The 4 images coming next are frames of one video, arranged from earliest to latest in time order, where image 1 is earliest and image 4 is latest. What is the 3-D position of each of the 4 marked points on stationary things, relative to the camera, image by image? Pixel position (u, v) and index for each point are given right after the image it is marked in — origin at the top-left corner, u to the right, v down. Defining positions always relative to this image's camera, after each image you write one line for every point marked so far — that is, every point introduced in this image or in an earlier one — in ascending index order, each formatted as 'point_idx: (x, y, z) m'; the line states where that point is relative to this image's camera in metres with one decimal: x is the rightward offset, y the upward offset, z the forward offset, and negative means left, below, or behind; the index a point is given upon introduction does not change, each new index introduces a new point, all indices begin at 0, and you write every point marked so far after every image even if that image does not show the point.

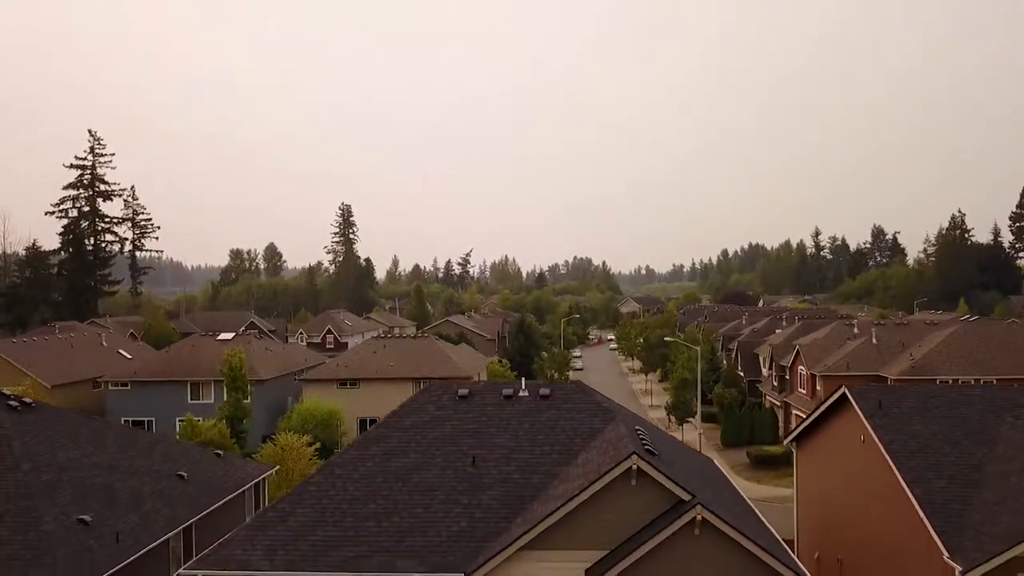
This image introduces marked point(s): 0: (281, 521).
0: (-4.4, -4.5, +16.5) m
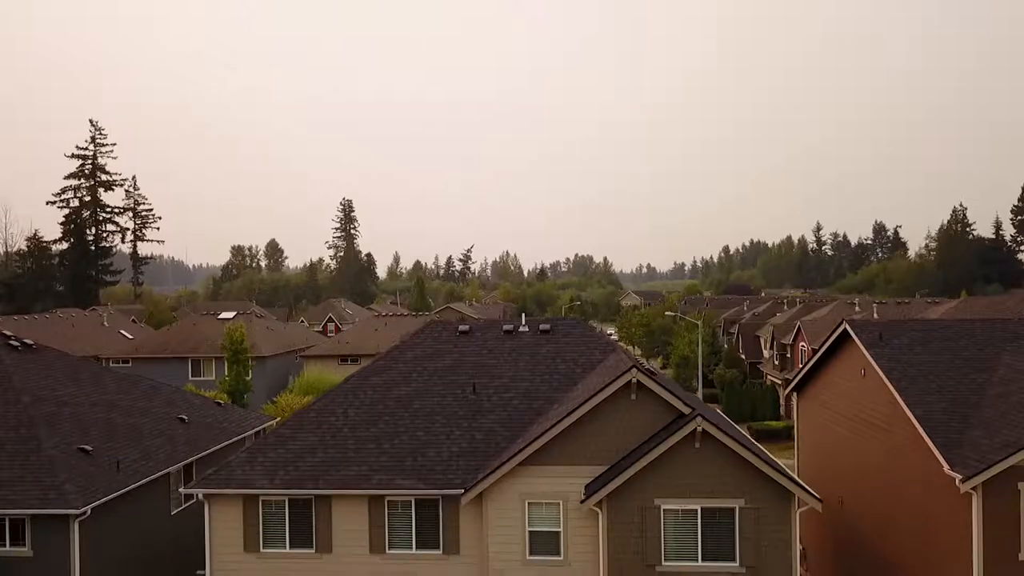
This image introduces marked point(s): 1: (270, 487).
0: (-4.4, -3.0, +16.5) m
1: (-4.4, -3.6, +15.5) m
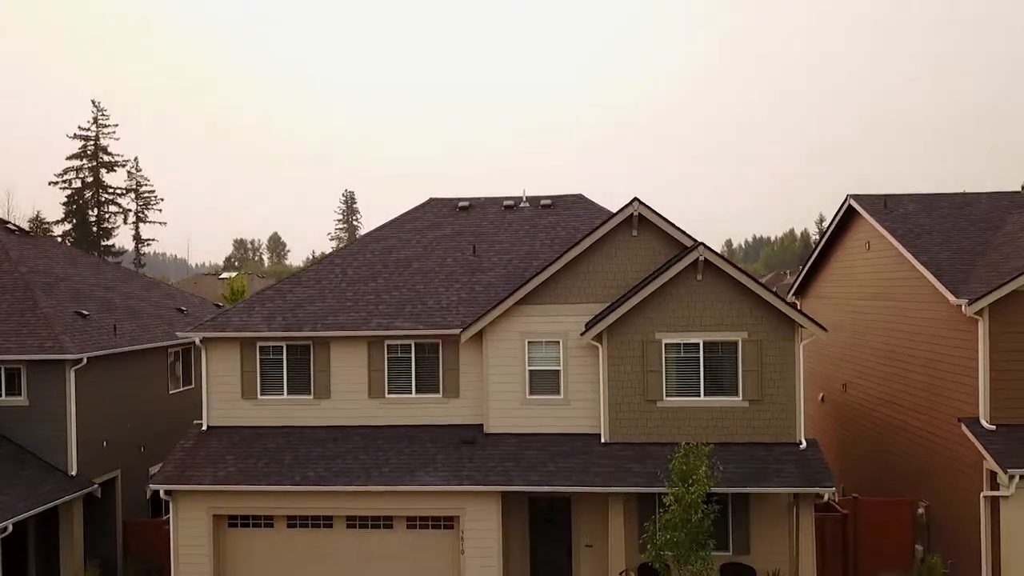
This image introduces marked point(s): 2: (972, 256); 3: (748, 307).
0: (-4.4, -0.1, +16.3) m
1: (-4.4, -0.7, +15.3) m
2: (+8.5, +0.6, +15.8) m
3: (+3.9, -0.3, +14.3) m
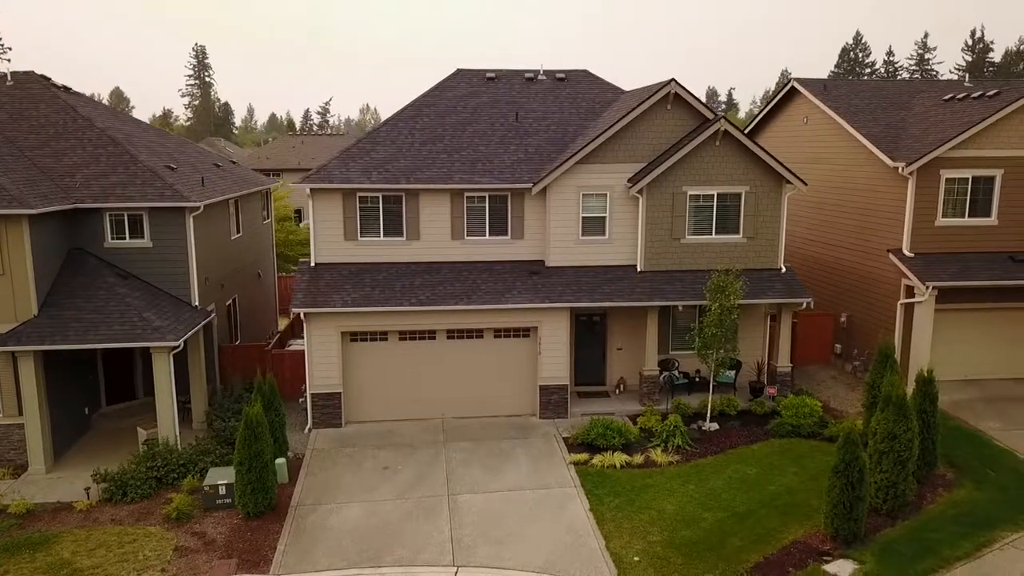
0: (-3.3, +3.1, +19.2) m
1: (-3.1, +2.3, +18.4) m
2: (+9.5, +3.9, +21.0) m
3: (+5.3, +2.7, +18.9) m
